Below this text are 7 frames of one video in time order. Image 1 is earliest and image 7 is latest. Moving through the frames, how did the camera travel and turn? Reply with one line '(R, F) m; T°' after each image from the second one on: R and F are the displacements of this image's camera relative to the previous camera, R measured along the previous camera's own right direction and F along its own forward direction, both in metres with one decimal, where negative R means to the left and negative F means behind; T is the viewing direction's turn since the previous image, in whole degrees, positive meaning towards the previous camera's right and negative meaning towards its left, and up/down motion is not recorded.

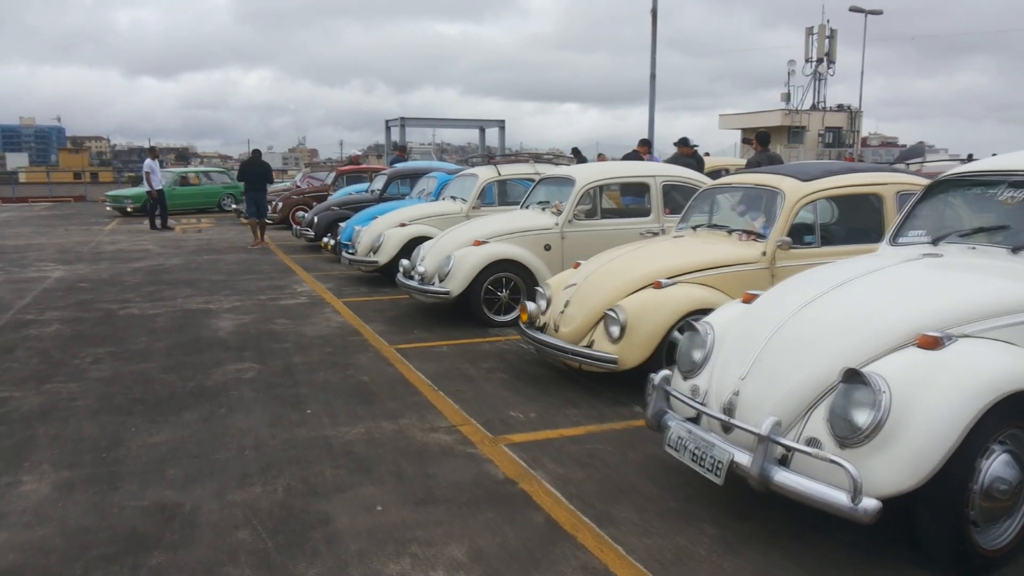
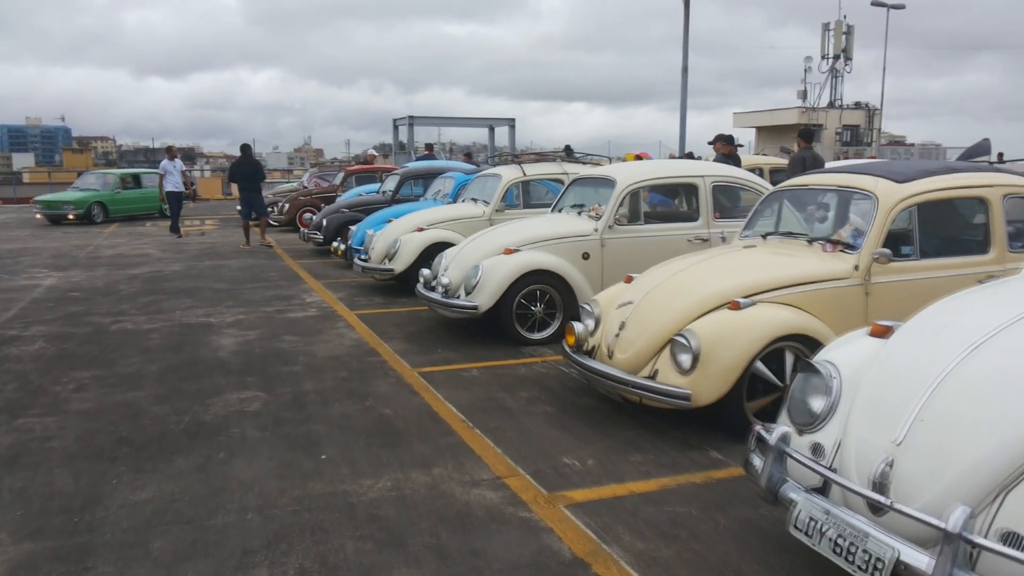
(-0.2, +0.8) m; 0°
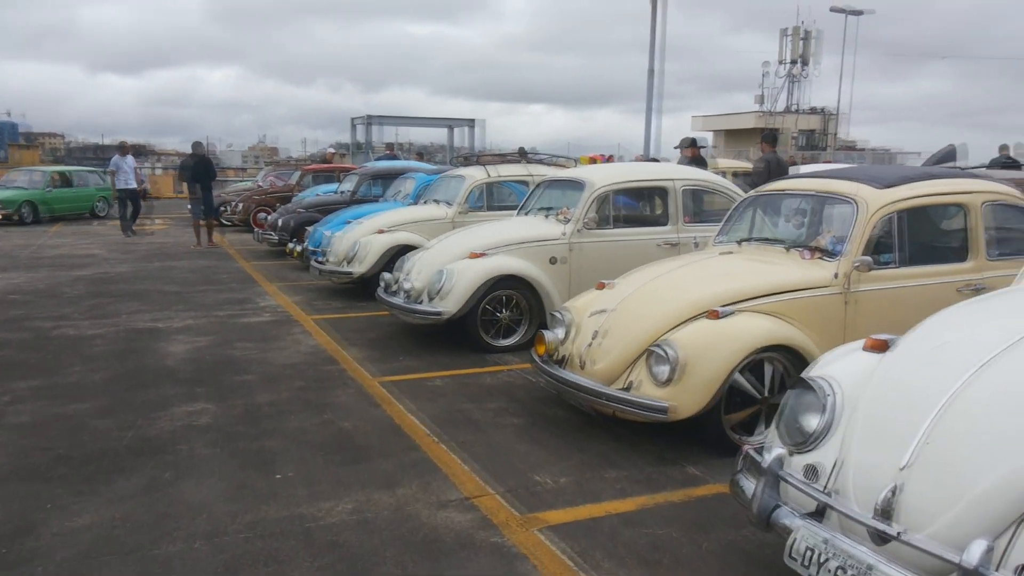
(-0.1, +0.2) m; +3°
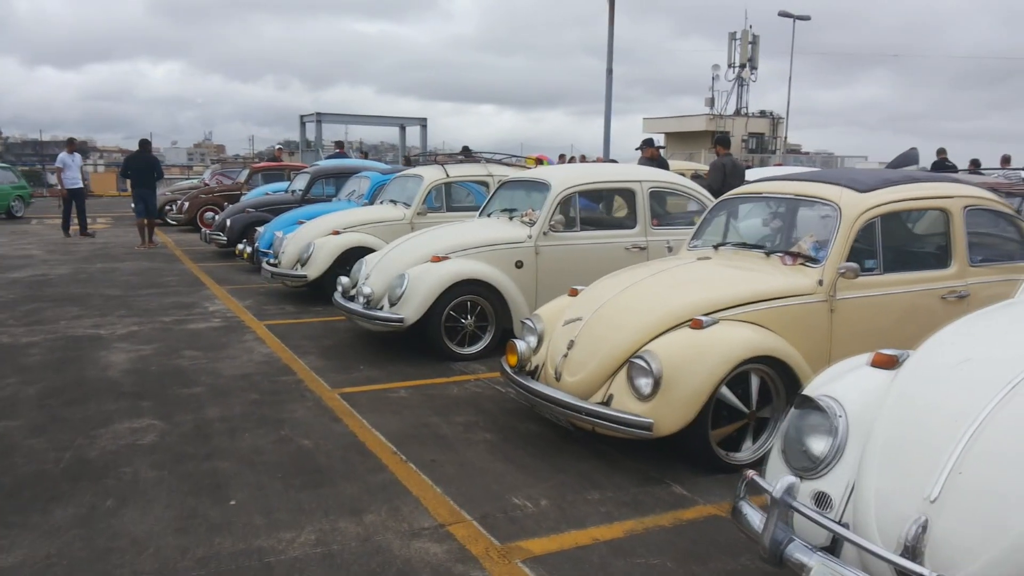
(-0.1, +0.3) m; +3°
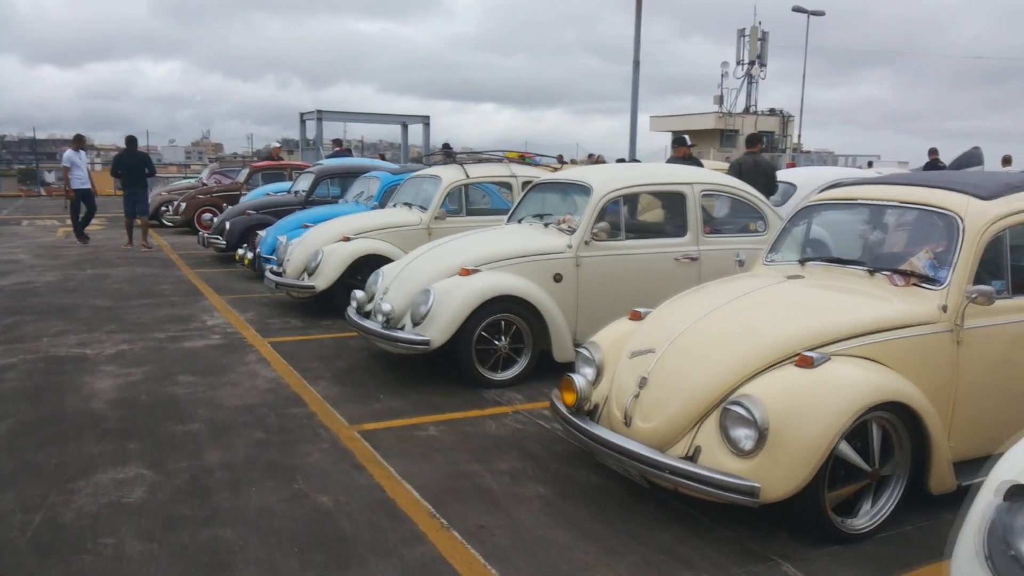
(-0.3, +0.8) m; 0°
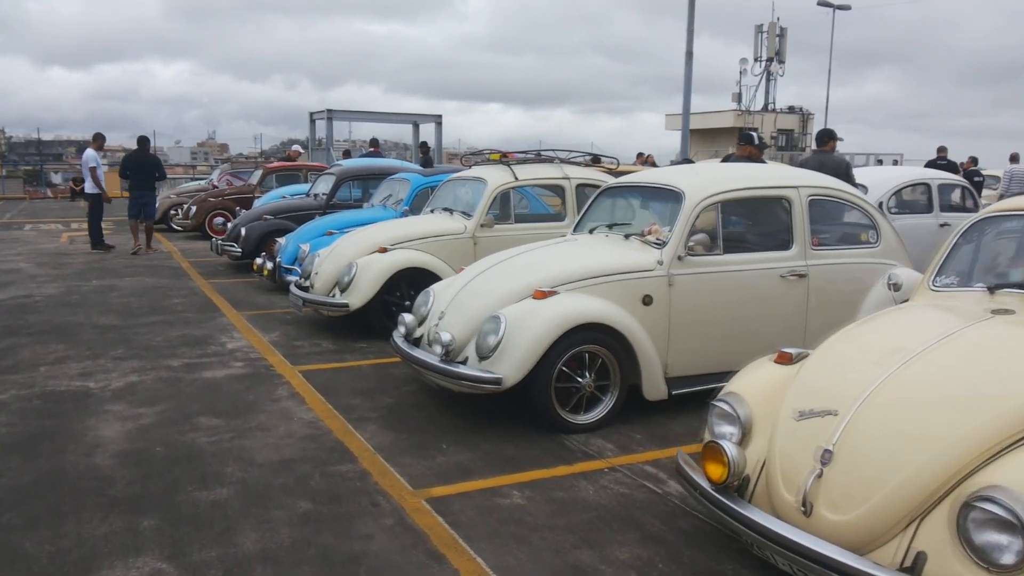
(-0.5, +1.0) m; 0°
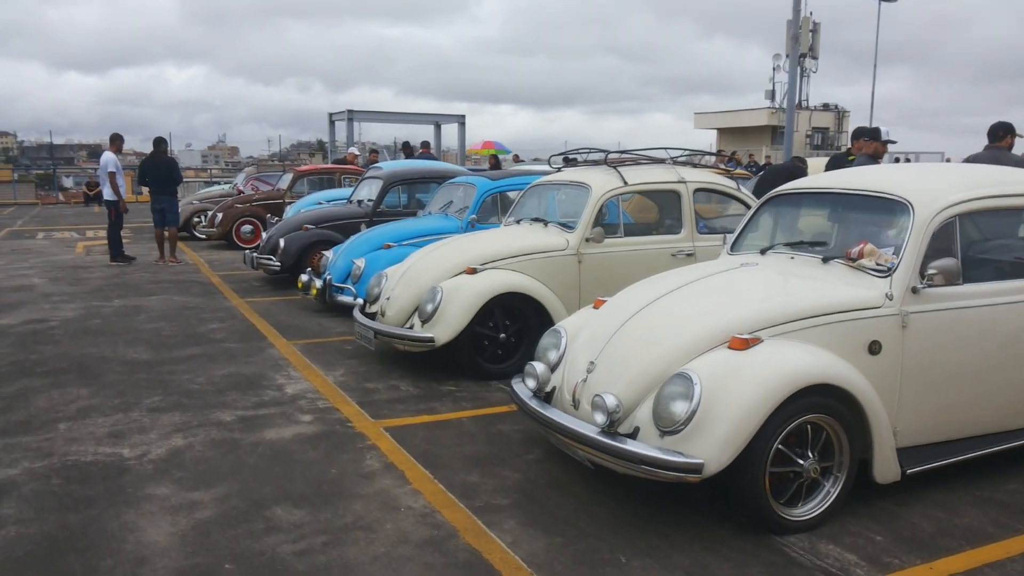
(-0.8, +1.3) m; -1°
